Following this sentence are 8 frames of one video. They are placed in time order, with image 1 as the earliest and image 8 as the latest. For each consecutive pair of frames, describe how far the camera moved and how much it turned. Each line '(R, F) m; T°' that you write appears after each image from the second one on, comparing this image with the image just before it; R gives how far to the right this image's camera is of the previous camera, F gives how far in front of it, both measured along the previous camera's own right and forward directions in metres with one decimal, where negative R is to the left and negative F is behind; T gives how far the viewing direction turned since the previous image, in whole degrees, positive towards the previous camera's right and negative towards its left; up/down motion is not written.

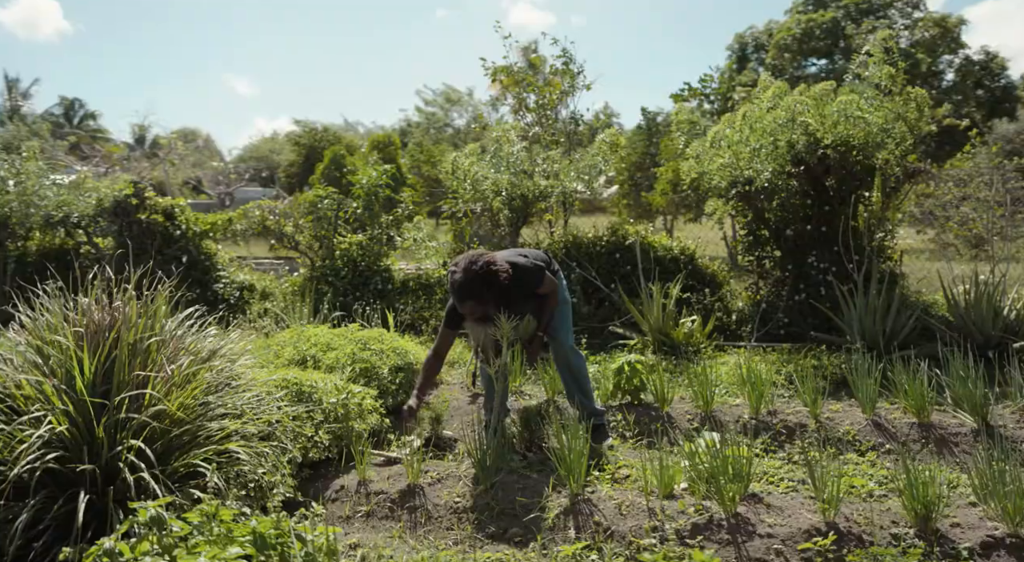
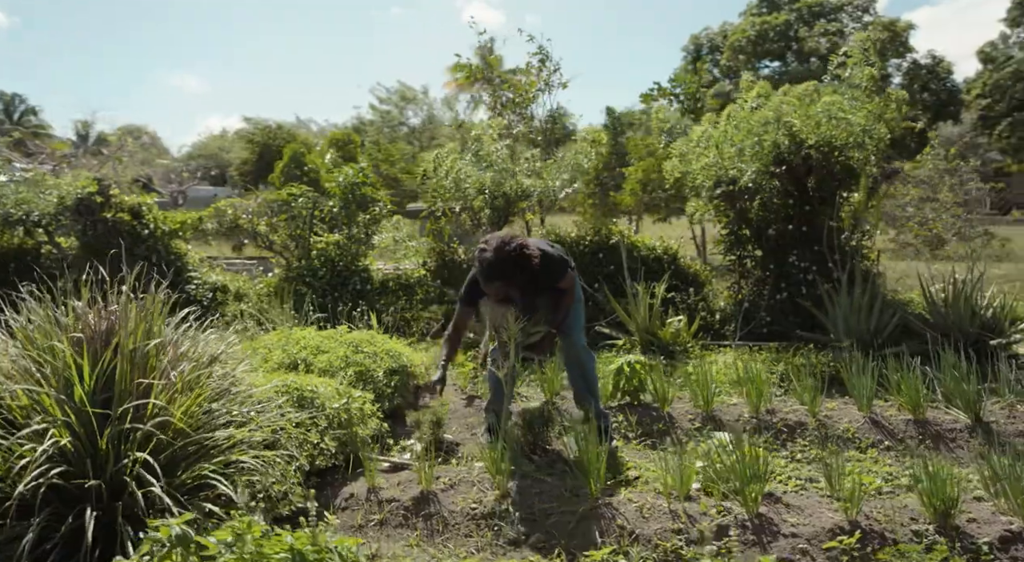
(-0.3, +0.1) m; +3°
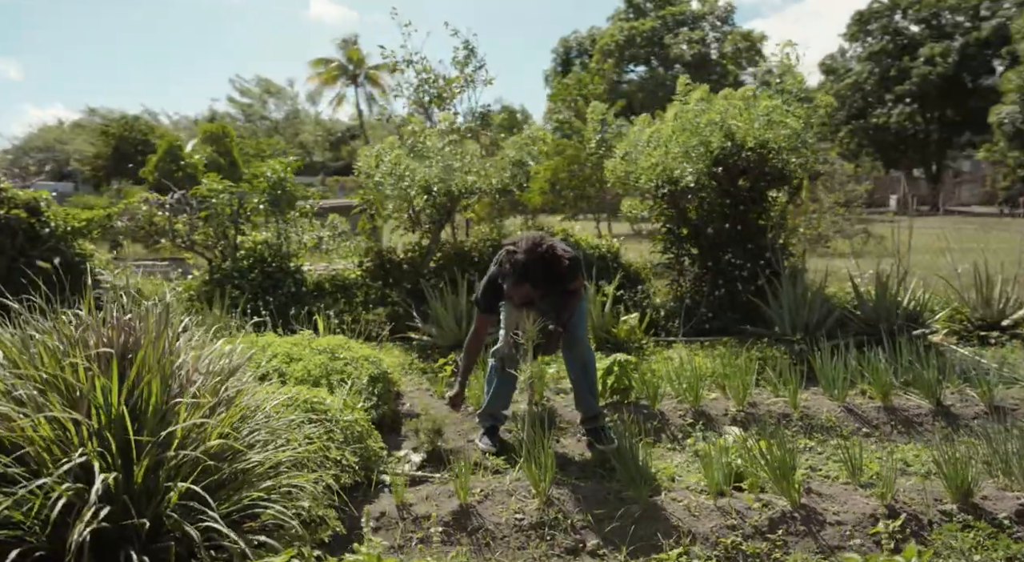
(-0.7, +0.2) m; +10°
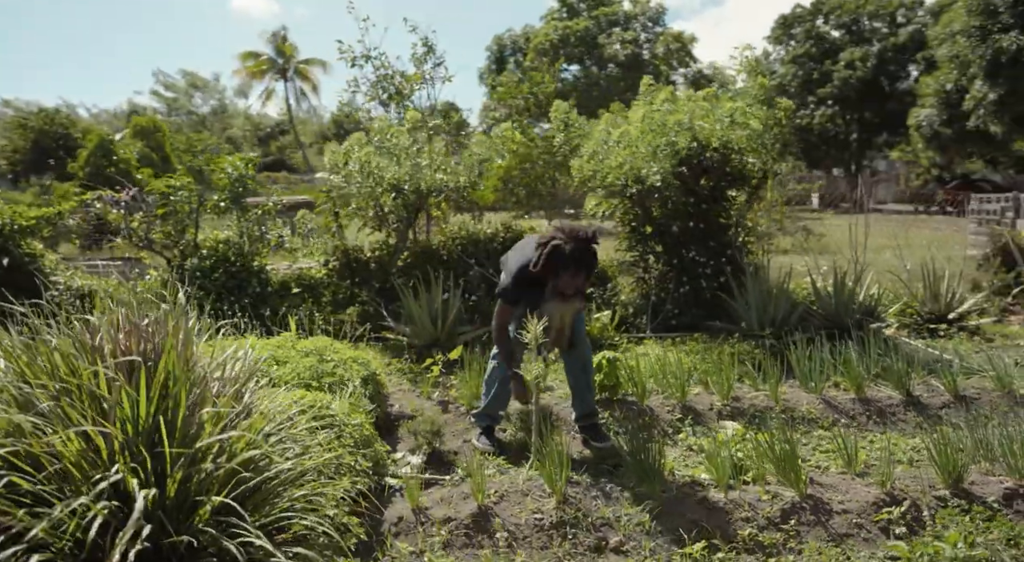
(-0.4, 0.0) m; +5°
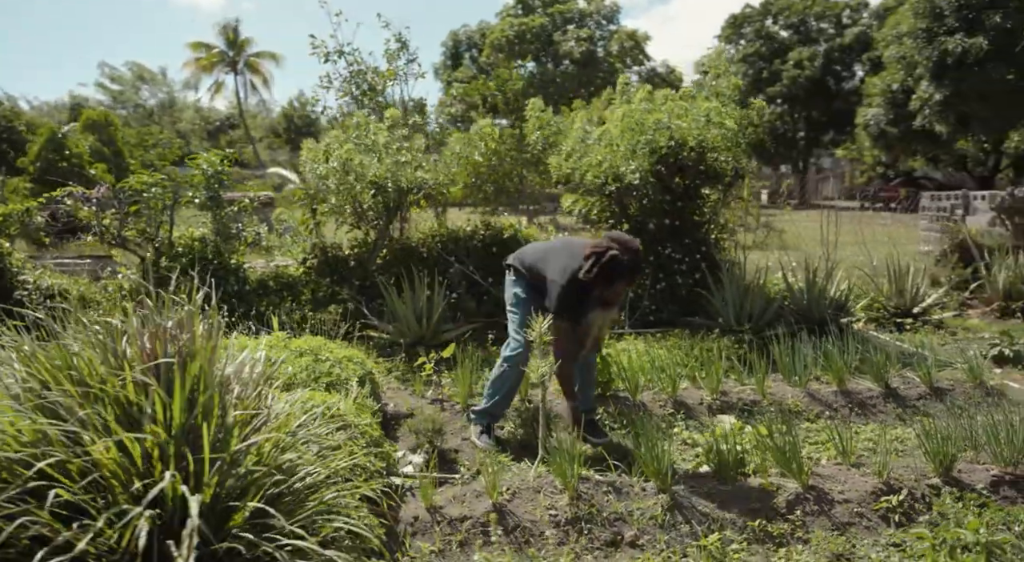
(-0.3, 0.0) m; +3°
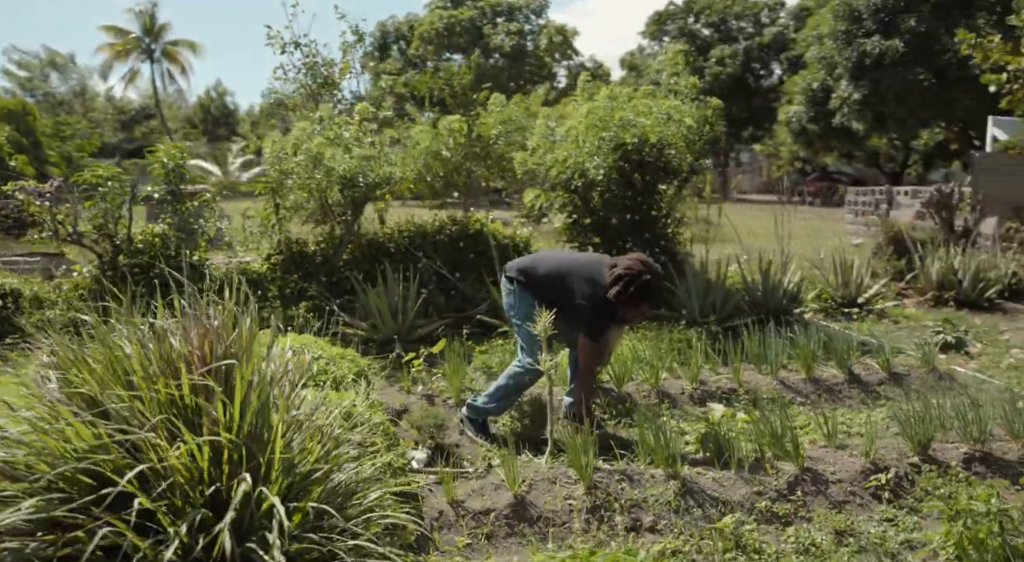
(-0.4, 0.0) m; +5°
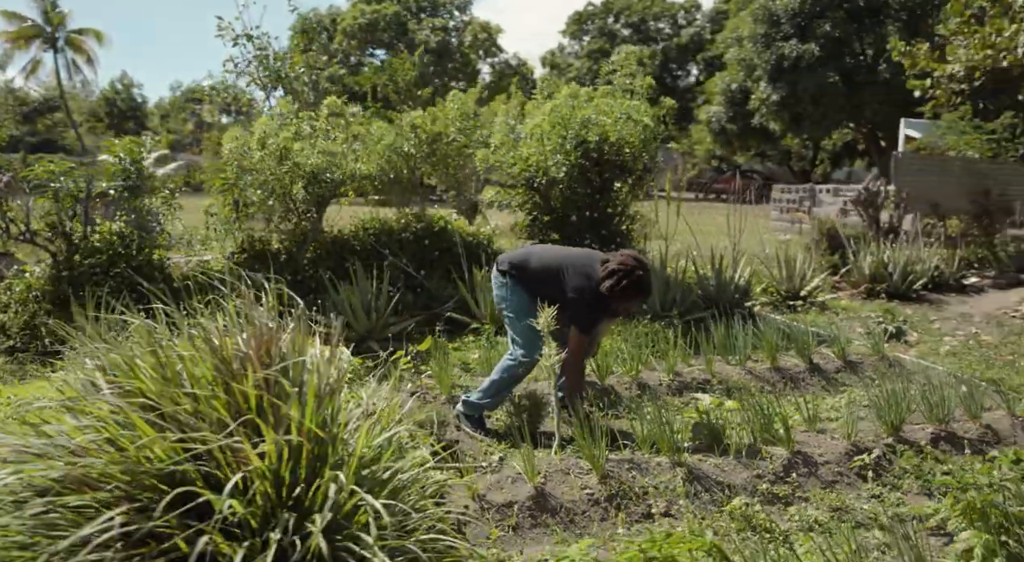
(-0.4, -0.1) m; +6°
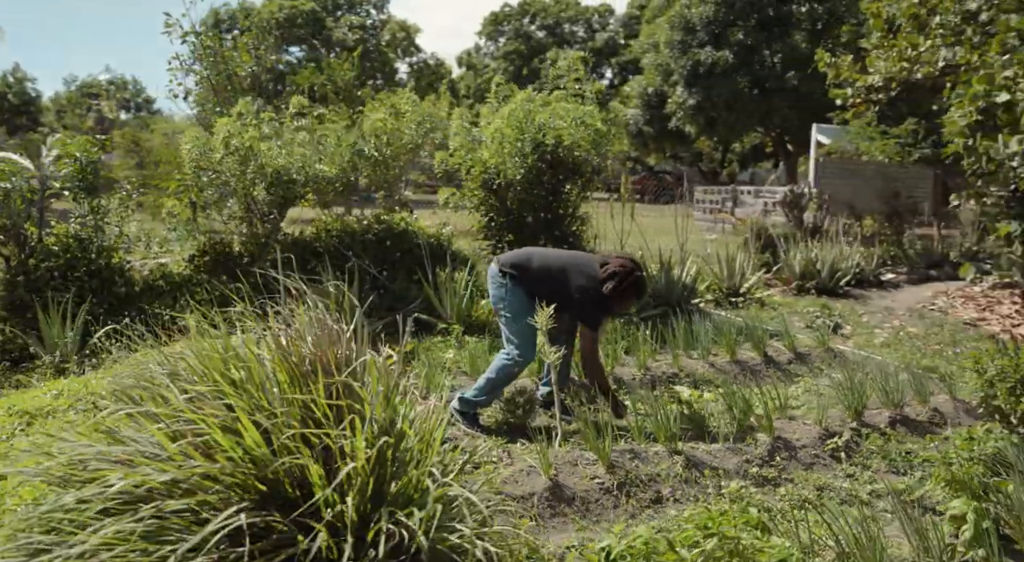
(-0.5, -0.1) m; +6°
